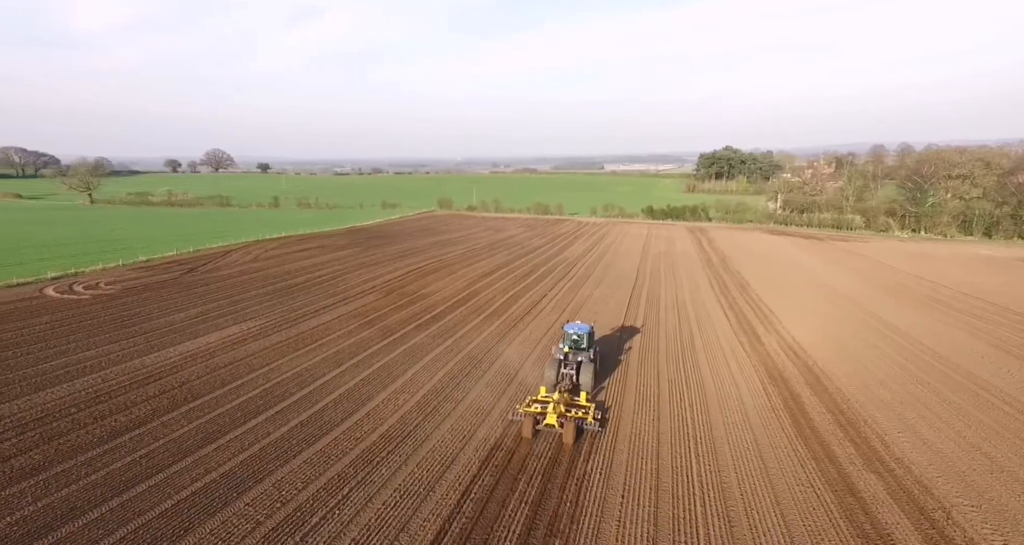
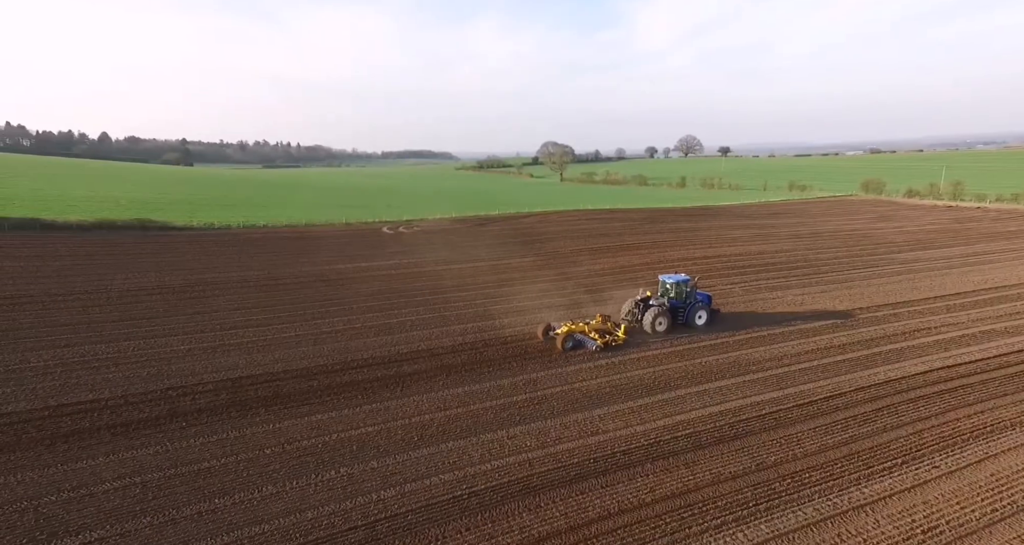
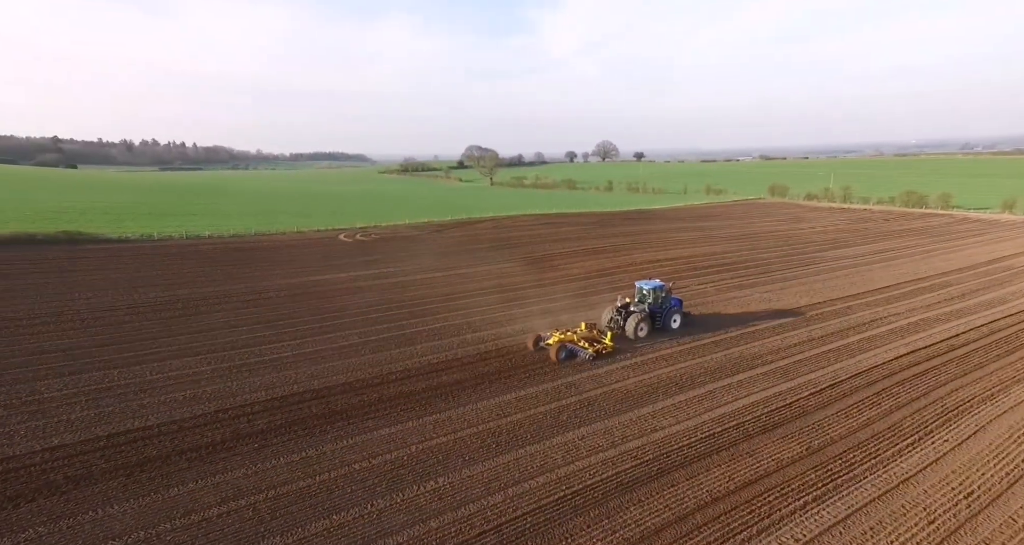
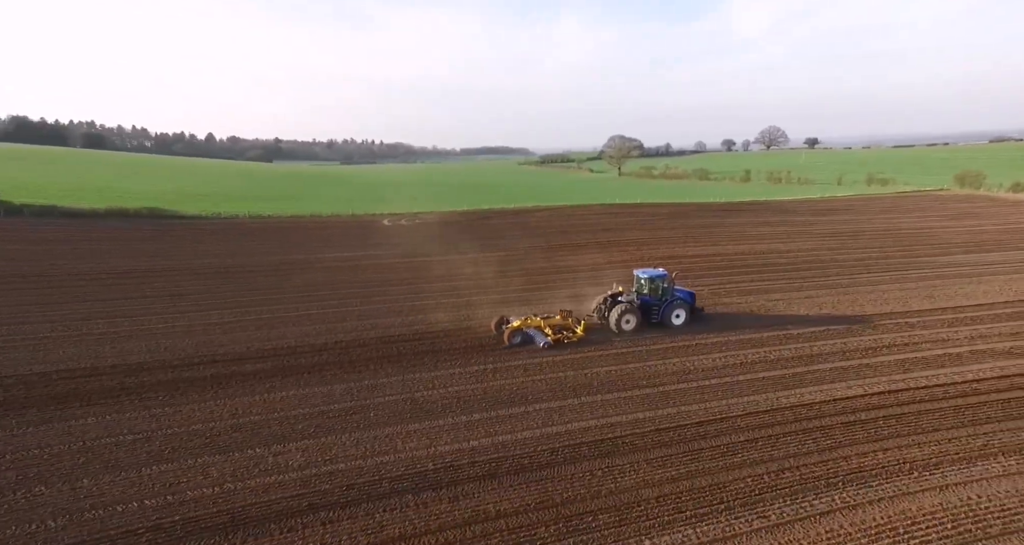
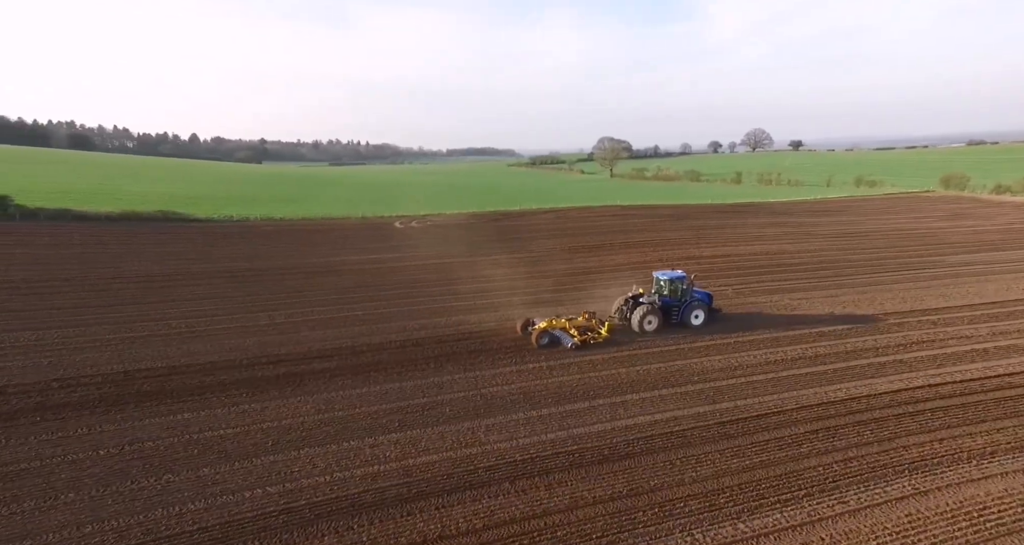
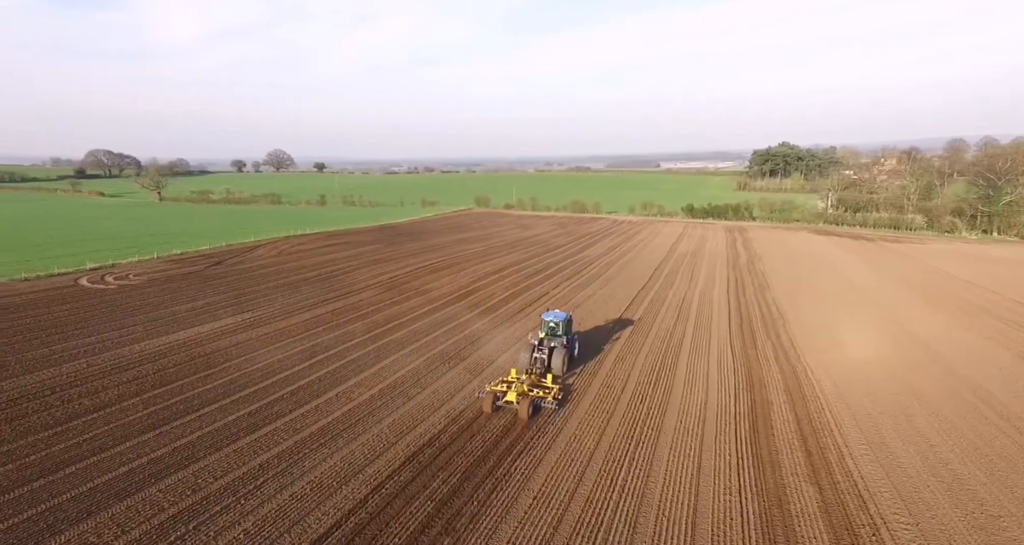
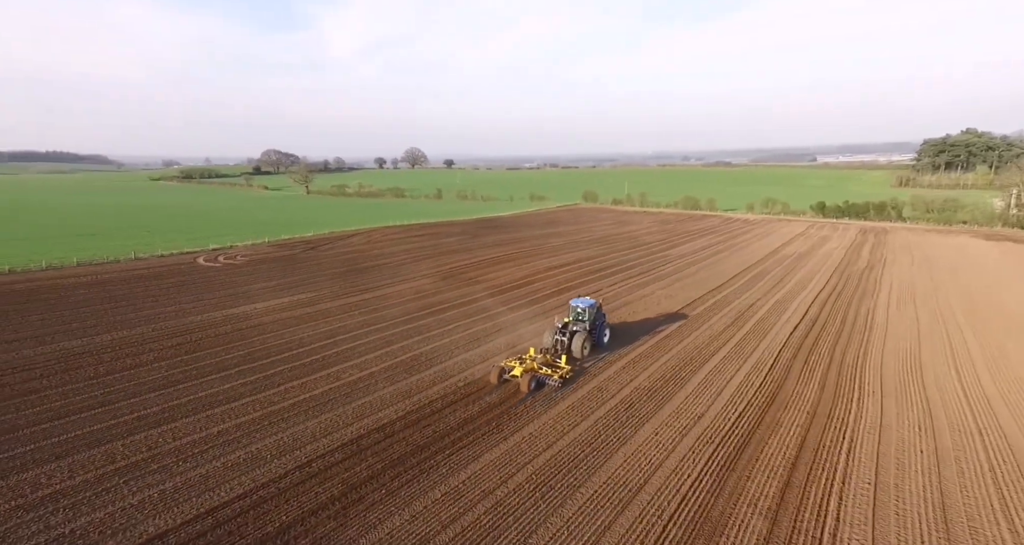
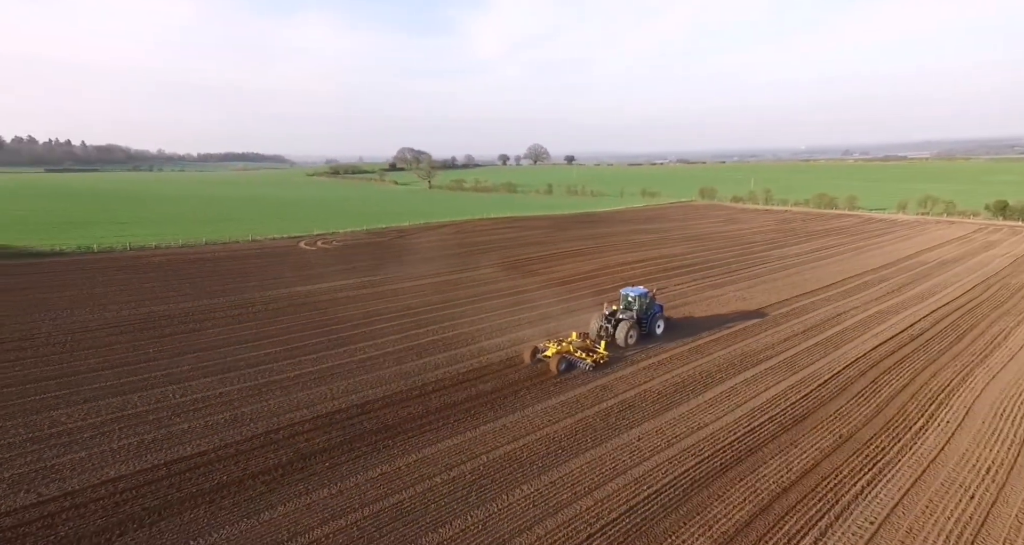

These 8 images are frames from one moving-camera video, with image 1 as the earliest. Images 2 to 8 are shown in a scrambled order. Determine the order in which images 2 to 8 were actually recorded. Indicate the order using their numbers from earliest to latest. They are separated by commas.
6, 7, 8, 3, 2, 5, 4
